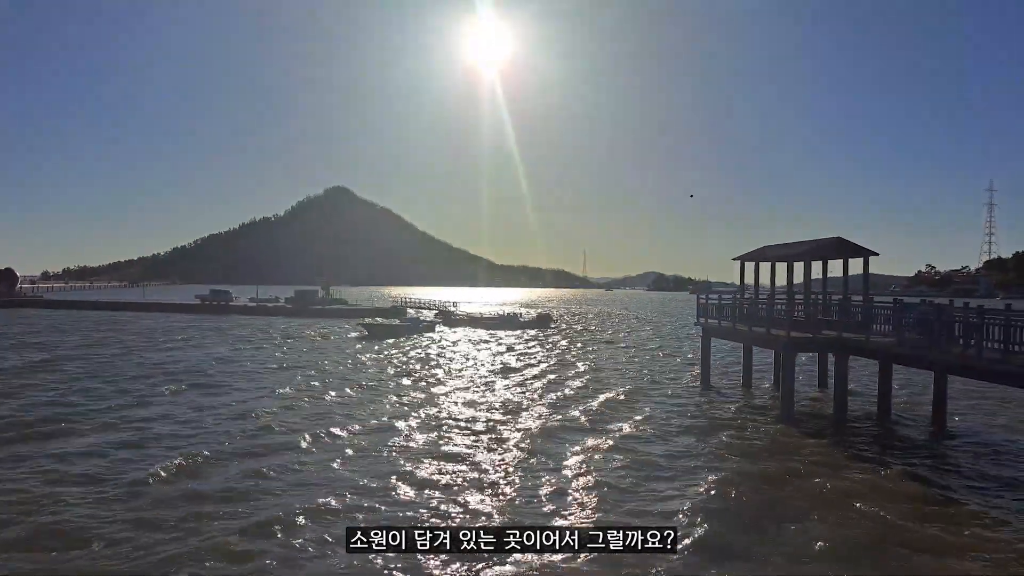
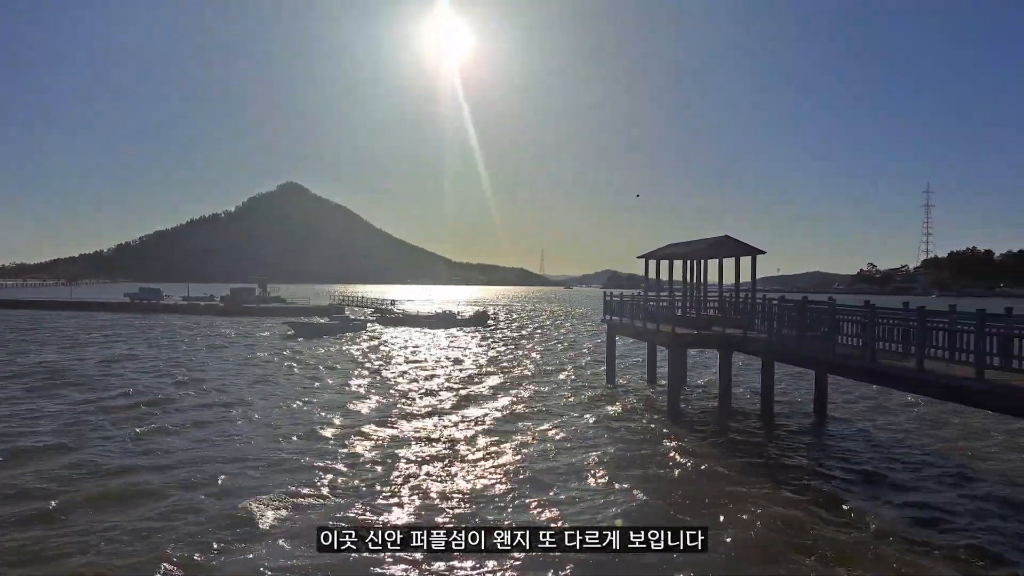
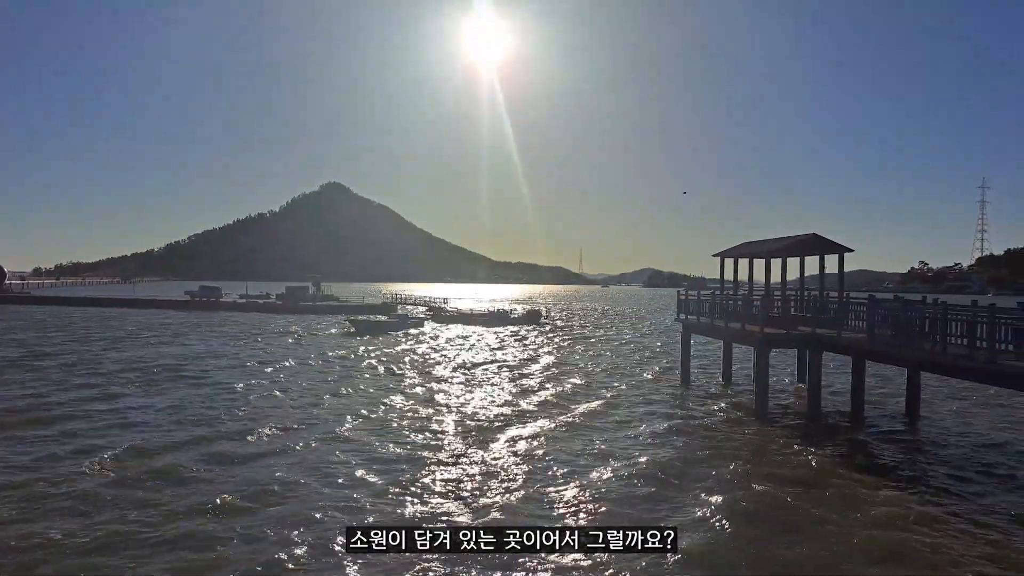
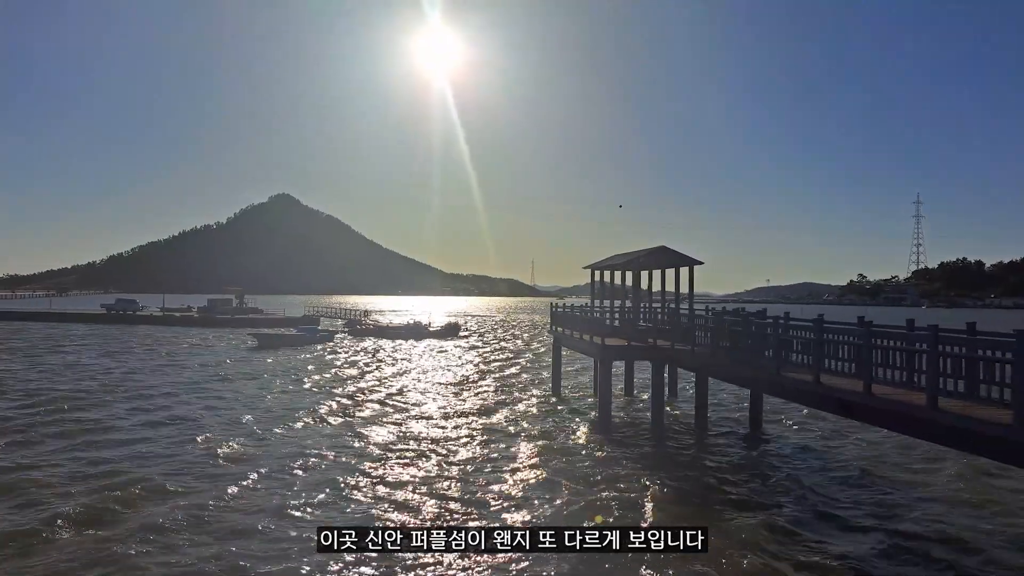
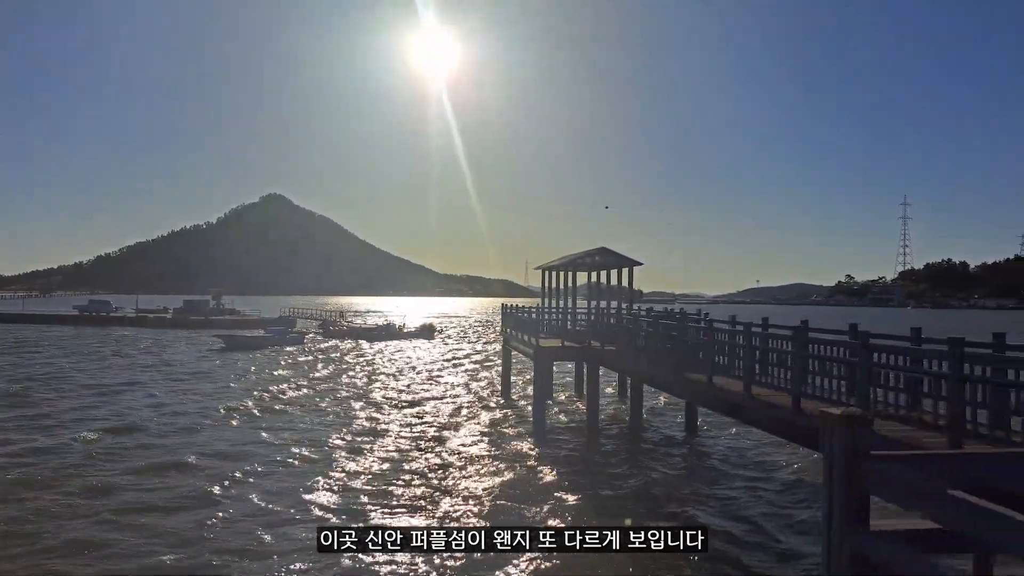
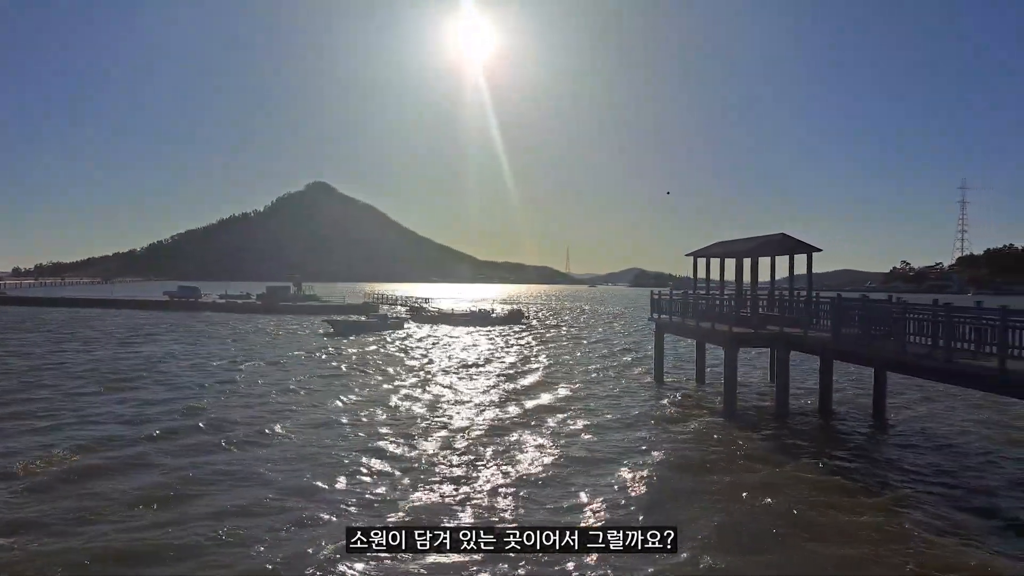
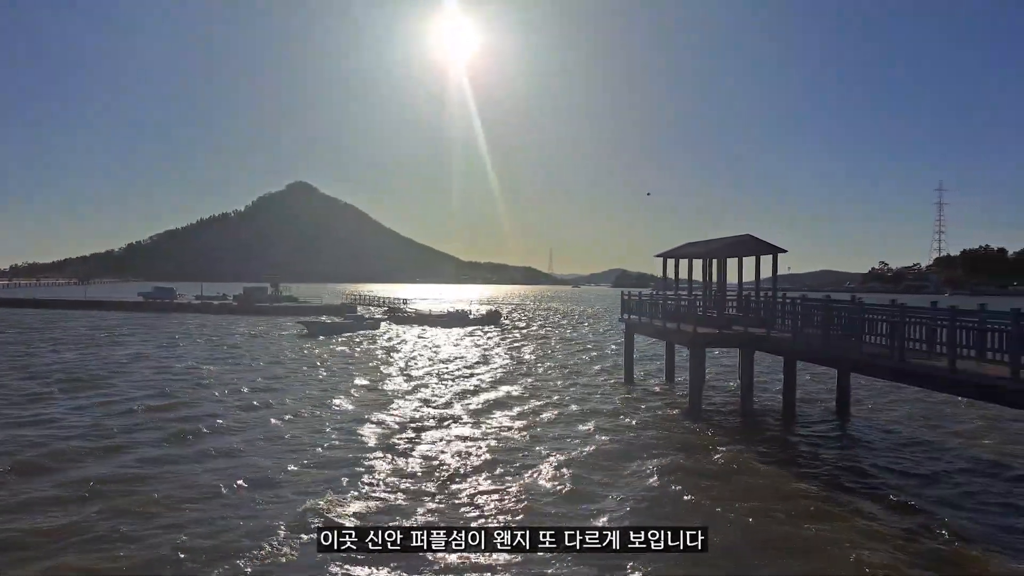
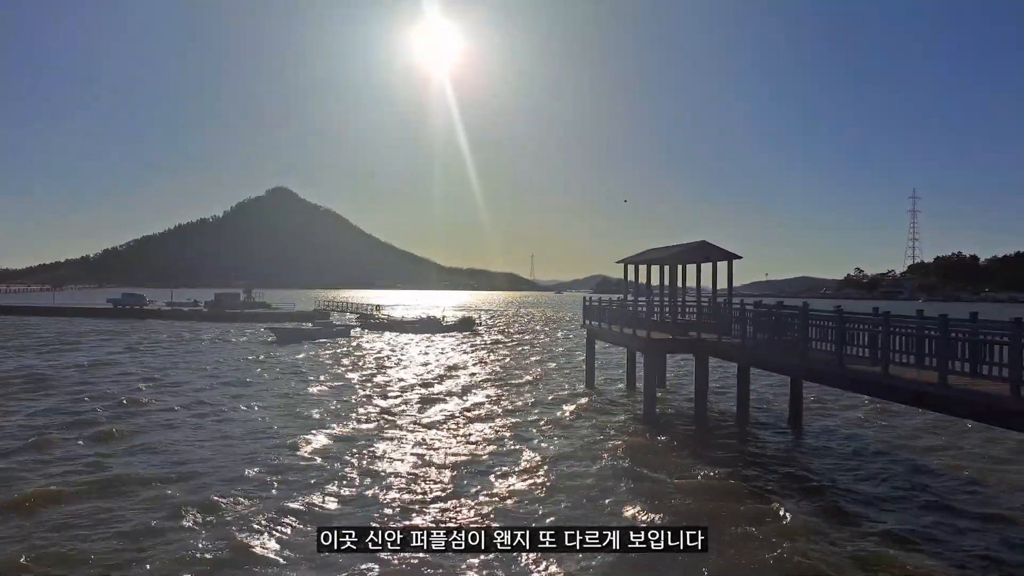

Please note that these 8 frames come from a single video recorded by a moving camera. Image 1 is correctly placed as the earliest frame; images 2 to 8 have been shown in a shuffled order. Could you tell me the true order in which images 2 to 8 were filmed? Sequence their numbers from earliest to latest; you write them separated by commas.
3, 6, 7, 2, 8, 4, 5
